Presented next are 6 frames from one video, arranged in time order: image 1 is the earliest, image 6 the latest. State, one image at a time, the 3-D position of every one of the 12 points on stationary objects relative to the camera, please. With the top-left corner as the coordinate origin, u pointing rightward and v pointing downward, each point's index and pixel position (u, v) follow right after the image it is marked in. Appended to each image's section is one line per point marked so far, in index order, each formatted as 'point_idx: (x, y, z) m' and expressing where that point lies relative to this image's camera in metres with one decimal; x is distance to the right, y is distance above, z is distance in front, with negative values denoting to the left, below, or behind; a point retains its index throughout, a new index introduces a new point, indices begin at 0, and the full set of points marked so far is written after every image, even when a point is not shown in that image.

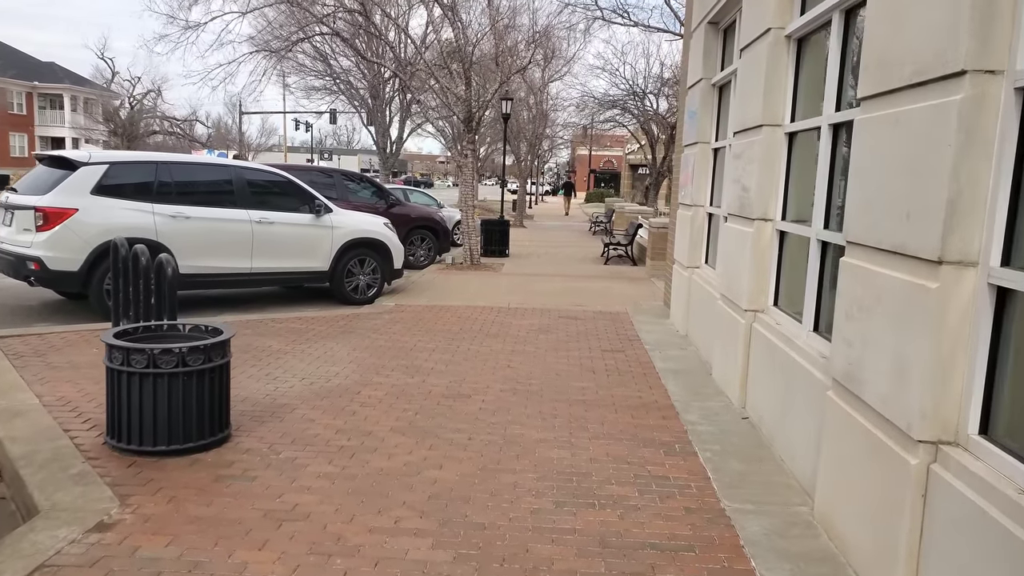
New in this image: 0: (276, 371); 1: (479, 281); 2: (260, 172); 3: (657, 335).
0: (-1.8, -0.6, +6.3) m
1: (-0.5, +0.1, +12.7) m
2: (-2.9, +1.3, +9.5) m
3: (+1.5, -0.5, +8.2) m
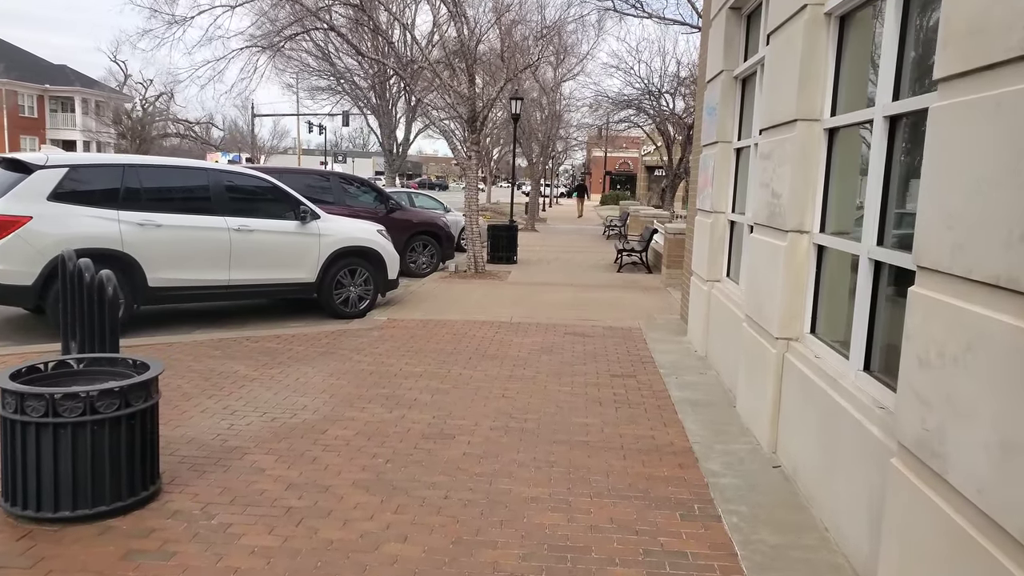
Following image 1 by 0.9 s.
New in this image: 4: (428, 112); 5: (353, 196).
0: (-1.9, -0.8, +5.5) m
1: (-0.4, 0.0, +11.9) m
2: (-2.9, +1.2, +8.8) m
3: (+1.5, -0.6, +7.4) m
4: (-2.0, +4.2, +19.5) m
5: (-2.6, +1.5, +13.2) m
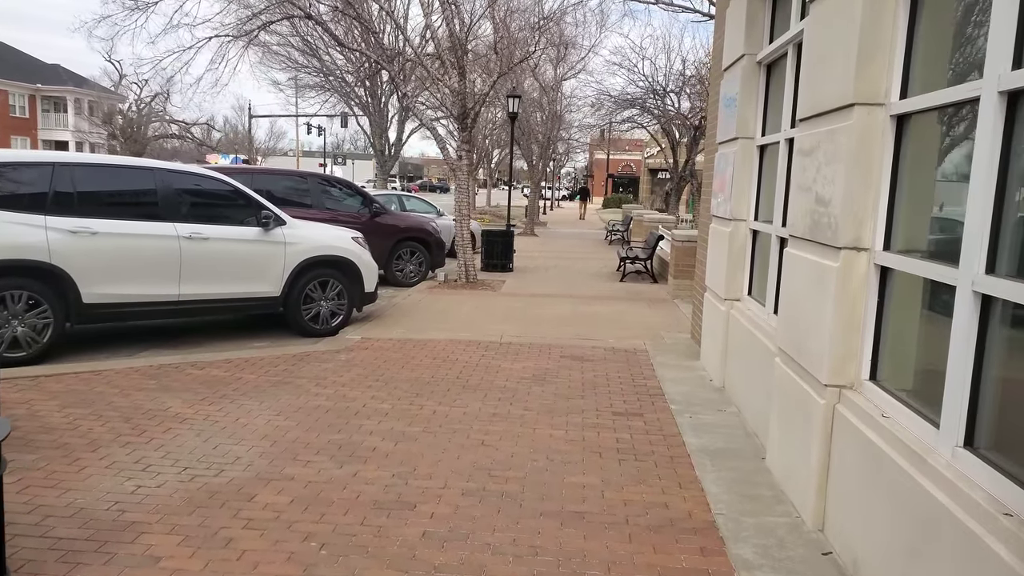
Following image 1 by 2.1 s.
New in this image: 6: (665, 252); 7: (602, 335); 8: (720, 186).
0: (-2.0, -0.9, +4.5) m
1: (-0.5, -0.2, +10.8) m
2: (-3.0, +1.0, +7.7) m
3: (+1.4, -0.8, +6.4) m
4: (-2.1, +4.0, +18.5) m
5: (-2.7, +1.3, +12.2) m
6: (+2.6, +0.6, +13.7) m
7: (+1.0, -0.5, +8.6) m
8: (+1.7, +0.8, +6.6) m
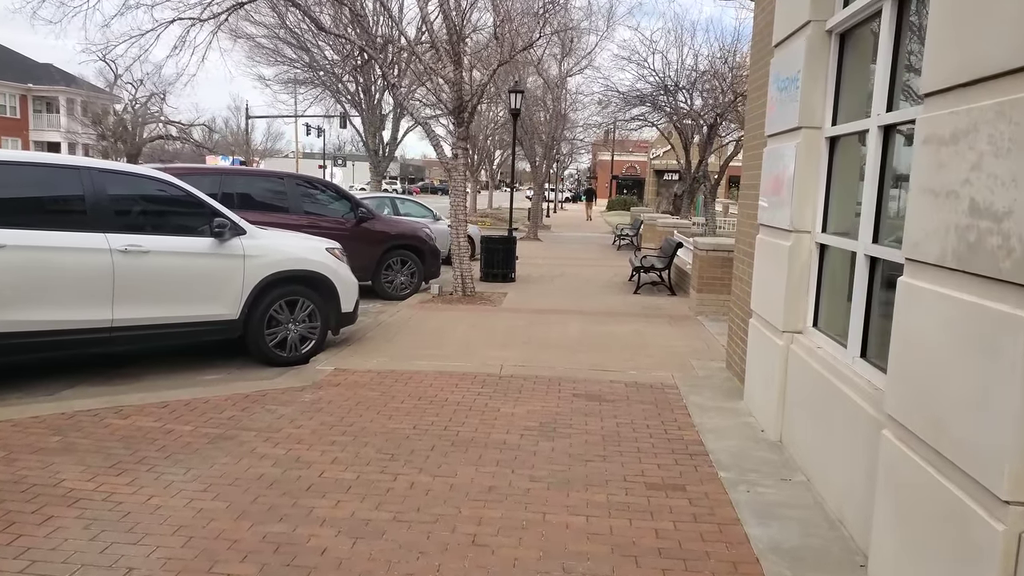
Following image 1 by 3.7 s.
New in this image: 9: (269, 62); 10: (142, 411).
0: (-2.0, -1.1, +3.2) m
1: (-0.5, -0.4, +9.5) m
2: (-3.0, +0.9, +6.5) m
3: (+1.4, -0.9, +5.1) m
4: (-2.0, +3.8, +17.2) m
5: (-2.6, +1.1, +10.9) m
6: (+2.6, +0.4, +12.4) m
7: (+1.0, -0.7, +7.3) m
8: (+1.7, +0.7, +5.3) m
9: (-5.5, +5.2, +18.6) m
10: (-2.4, -0.8, +5.3) m
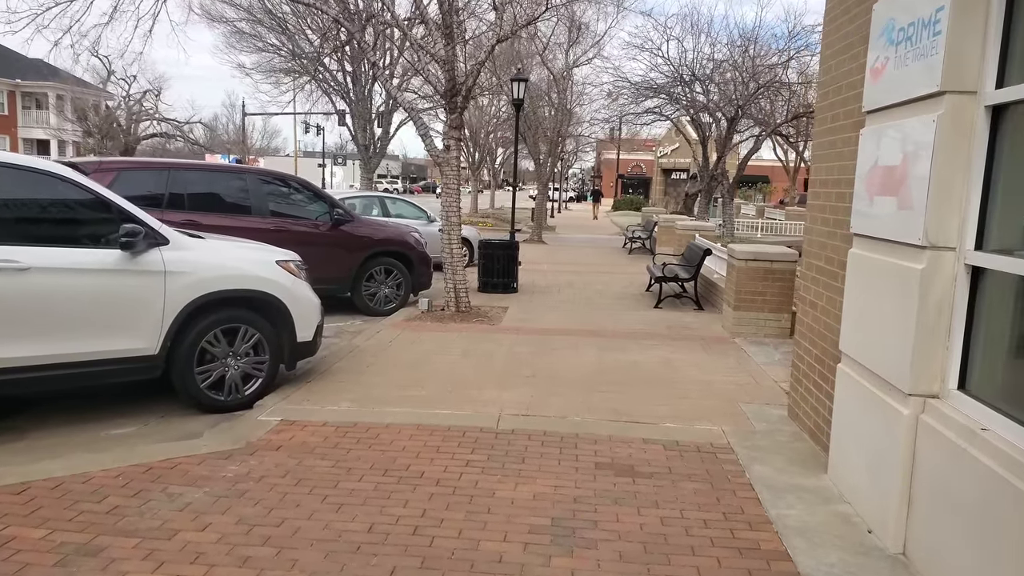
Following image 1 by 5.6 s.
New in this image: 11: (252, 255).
0: (-2.0, -1.3, +1.7) m
1: (-0.5, -0.5, +8.0) m
2: (-3.0, +0.7, +4.9) m
3: (+1.4, -1.1, +3.5) m
4: (-2.0, +3.7, +15.7) m
5: (-2.6, +1.0, +9.4) m
6: (+2.6, +0.2, +10.8) m
7: (+1.0, -0.8, +5.7) m
8: (+1.7, +0.5, +3.8) m
9: (-5.5, +5.0, +17.0) m
10: (-2.4, -1.0, +3.7) m
11: (-1.9, +0.2, +5.9) m
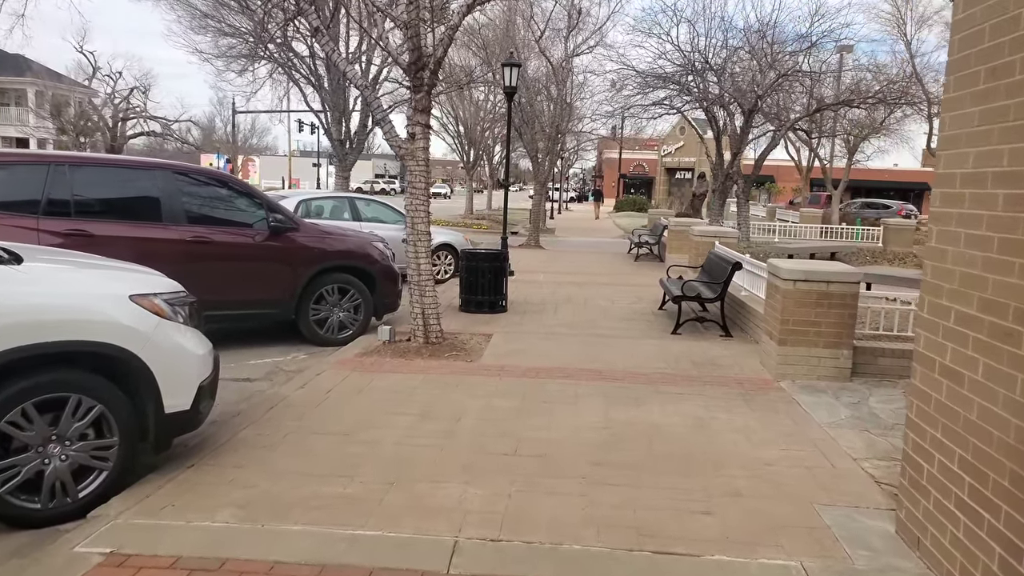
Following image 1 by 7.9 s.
0: (-2.1, -1.5, -0.3) m
1: (-0.6, -0.8, +6.1) m
2: (-3.2, +0.5, +3.0) m
3: (+1.2, -1.4, +1.6) m
4: (-2.1, +3.4, +13.8) m
5: (-2.8, +0.7, +7.5) m
6: (+2.5, 0.0, +8.9) m
7: (+0.8, -1.1, +3.8) m
8: (+1.5, +0.3, +1.8) m
9: (-5.6, +4.8, +15.1) m
10: (-2.6, -1.2, +1.8) m
11: (-2.0, 0.0, +3.9) m
